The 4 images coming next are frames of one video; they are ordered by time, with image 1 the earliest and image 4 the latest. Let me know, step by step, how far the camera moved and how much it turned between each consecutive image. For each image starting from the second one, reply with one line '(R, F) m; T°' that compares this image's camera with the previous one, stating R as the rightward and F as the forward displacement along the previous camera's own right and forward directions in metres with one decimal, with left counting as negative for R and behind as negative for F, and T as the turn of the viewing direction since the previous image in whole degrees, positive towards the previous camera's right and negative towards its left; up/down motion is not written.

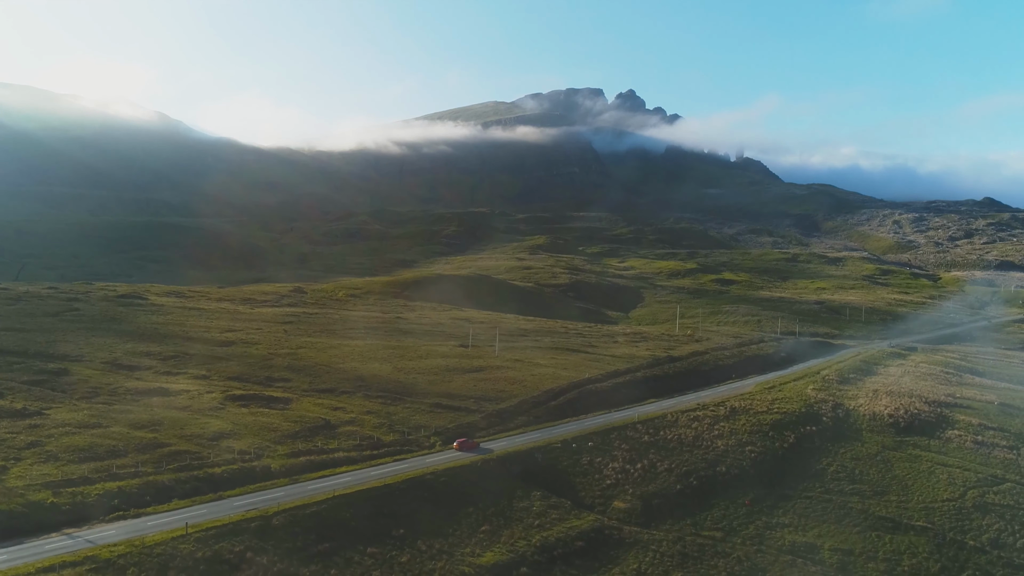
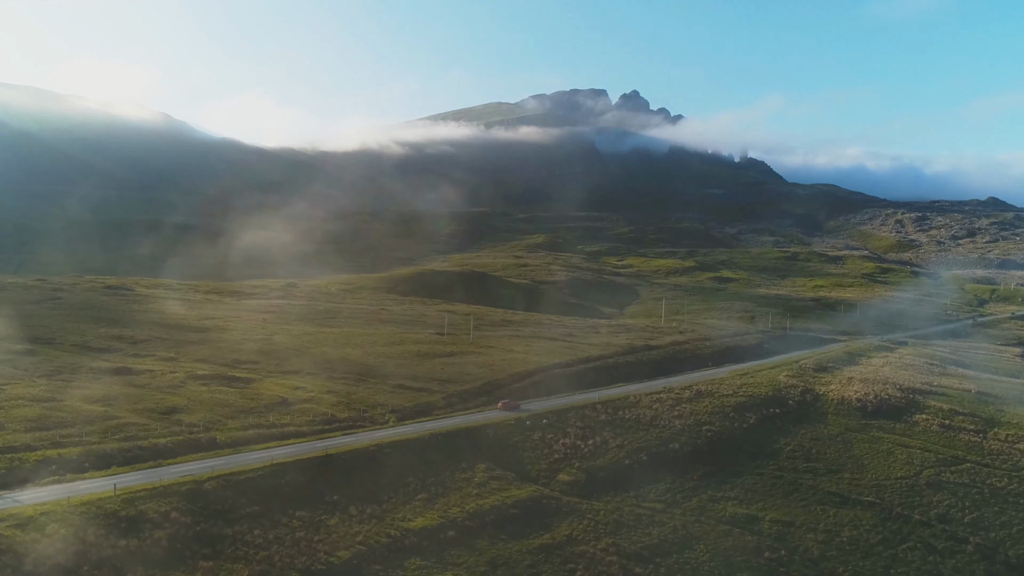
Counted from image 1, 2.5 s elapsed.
(+3.8, -0.2) m; 0°
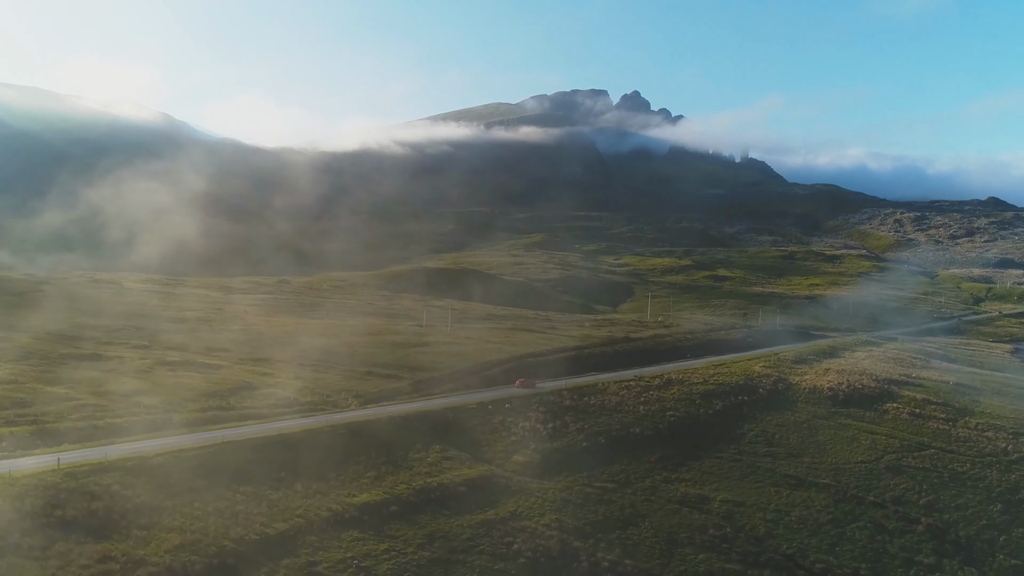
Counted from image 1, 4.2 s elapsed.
(+2.9, -0.3) m; 0°
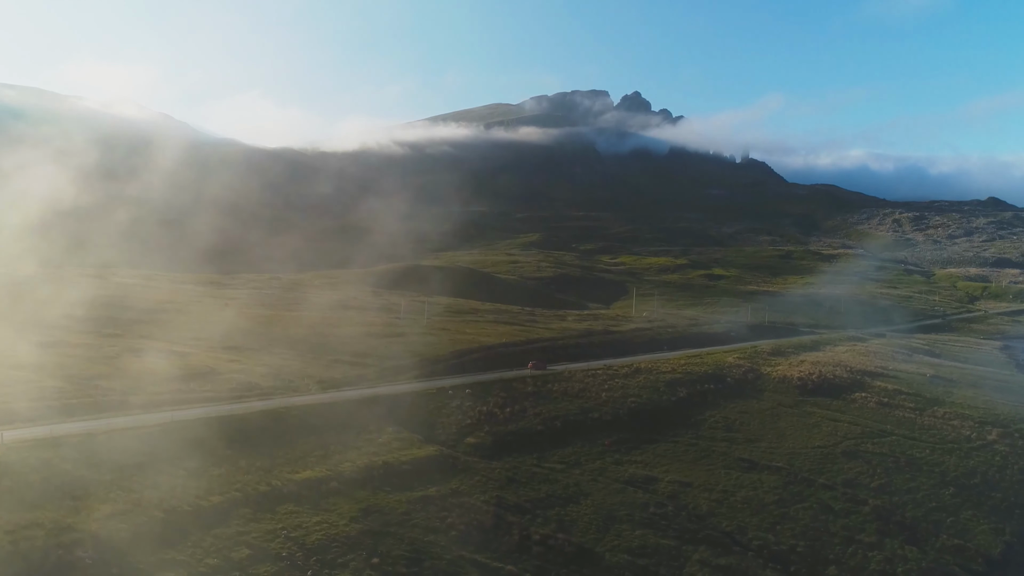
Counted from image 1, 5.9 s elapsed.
(+3.1, -0.4) m; 0°
